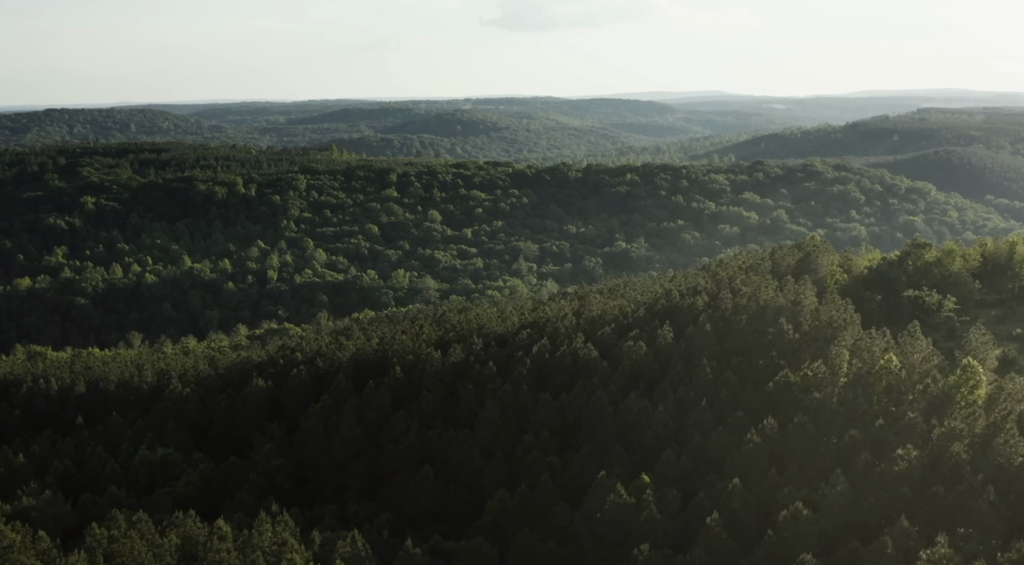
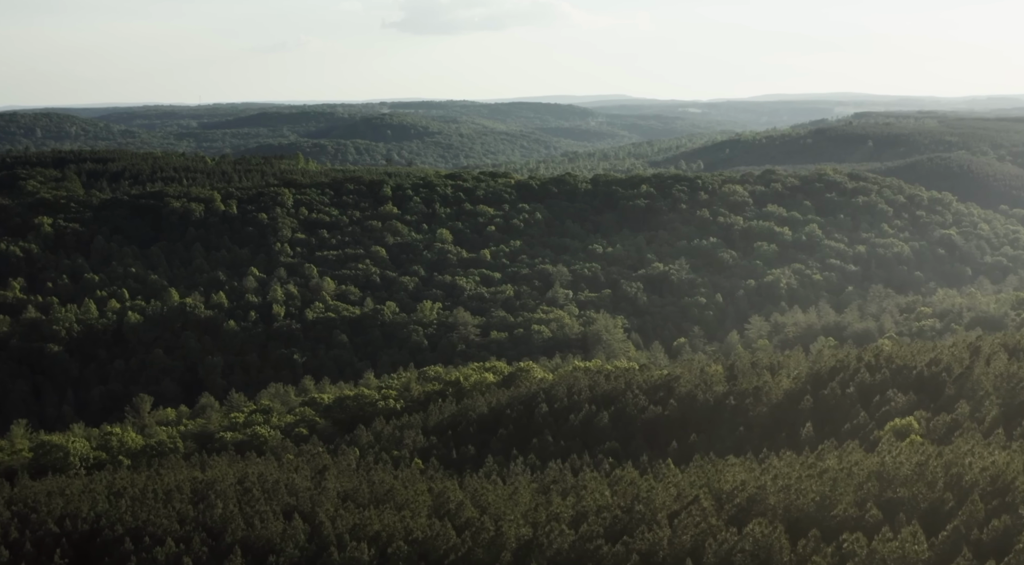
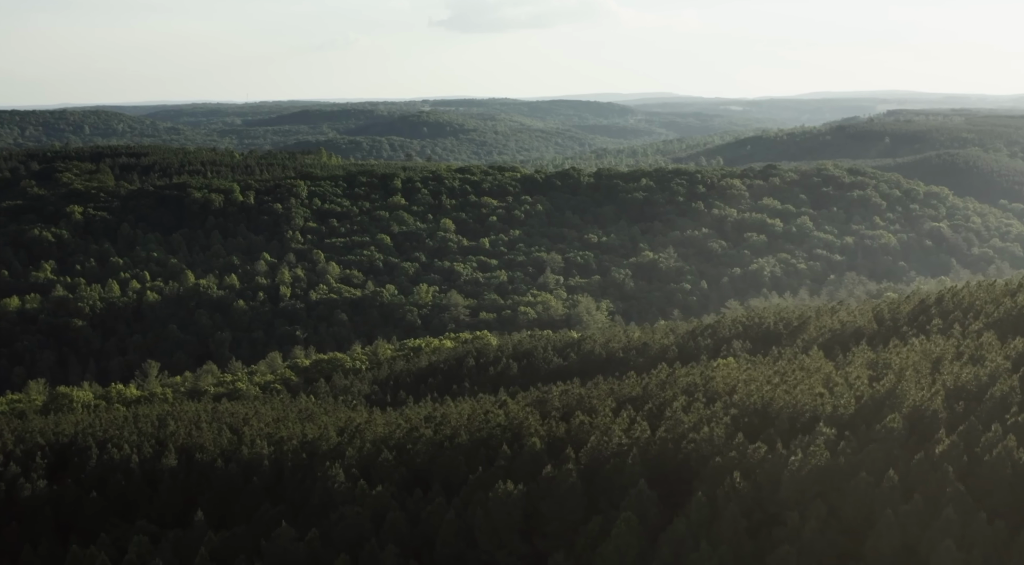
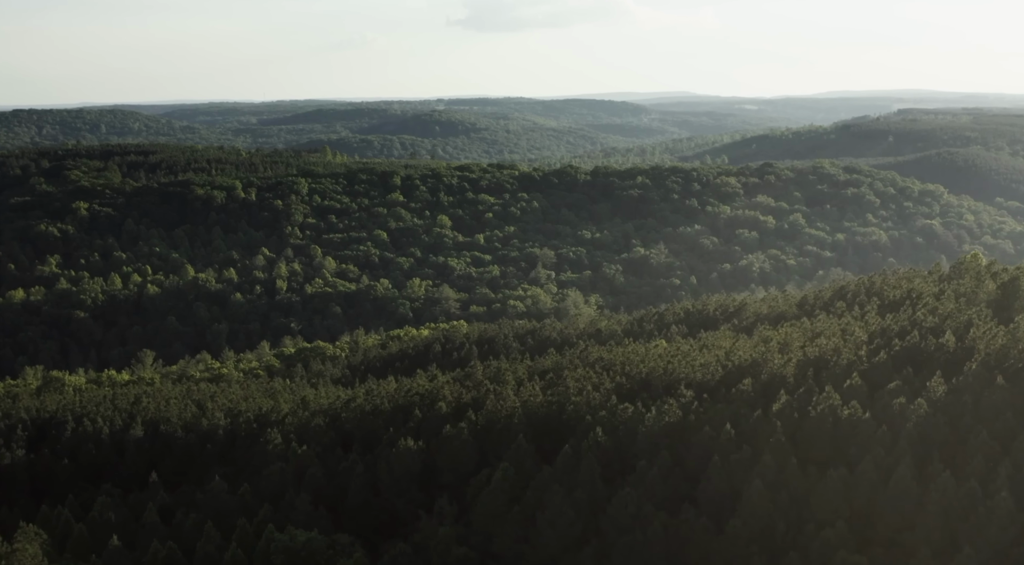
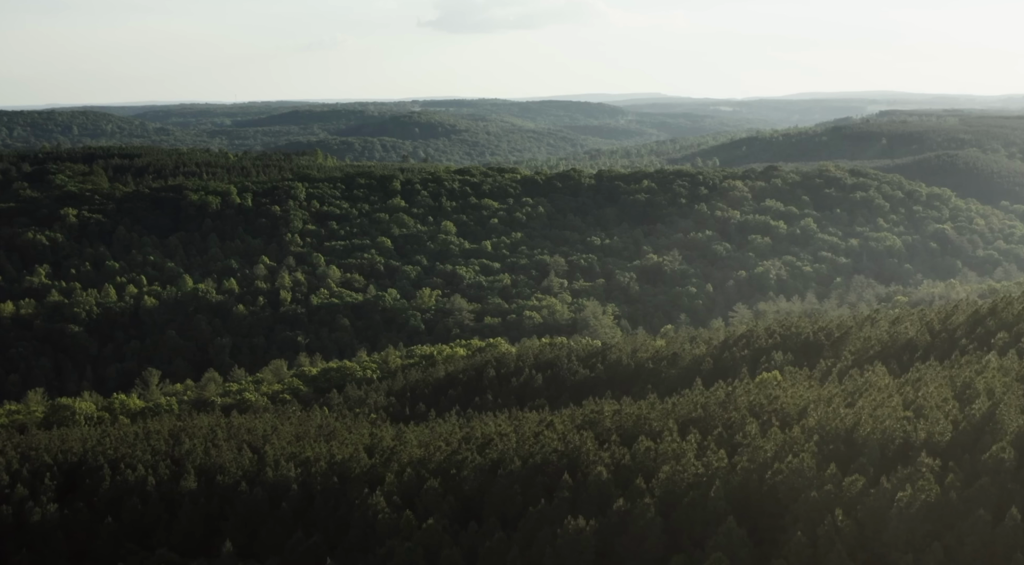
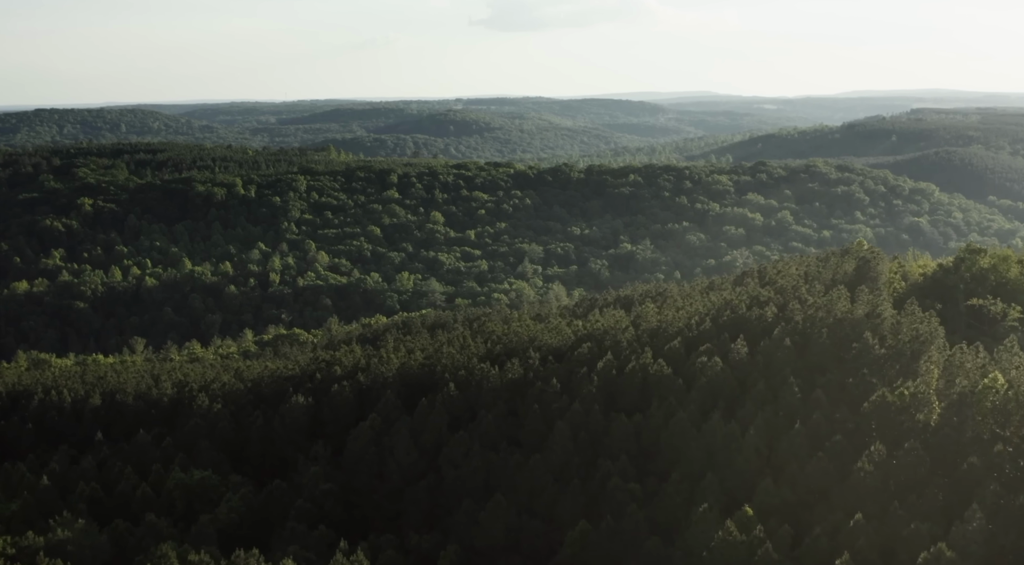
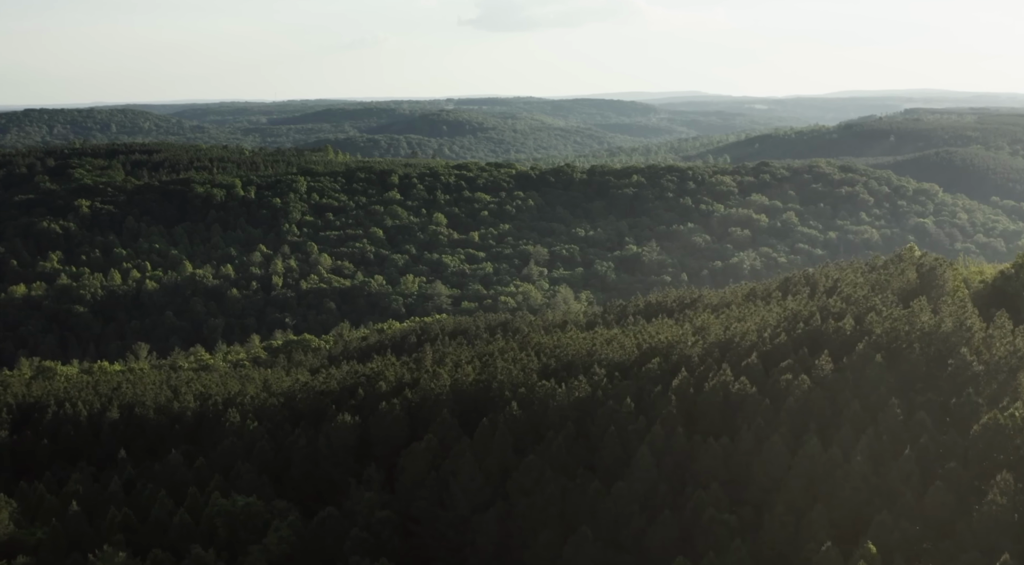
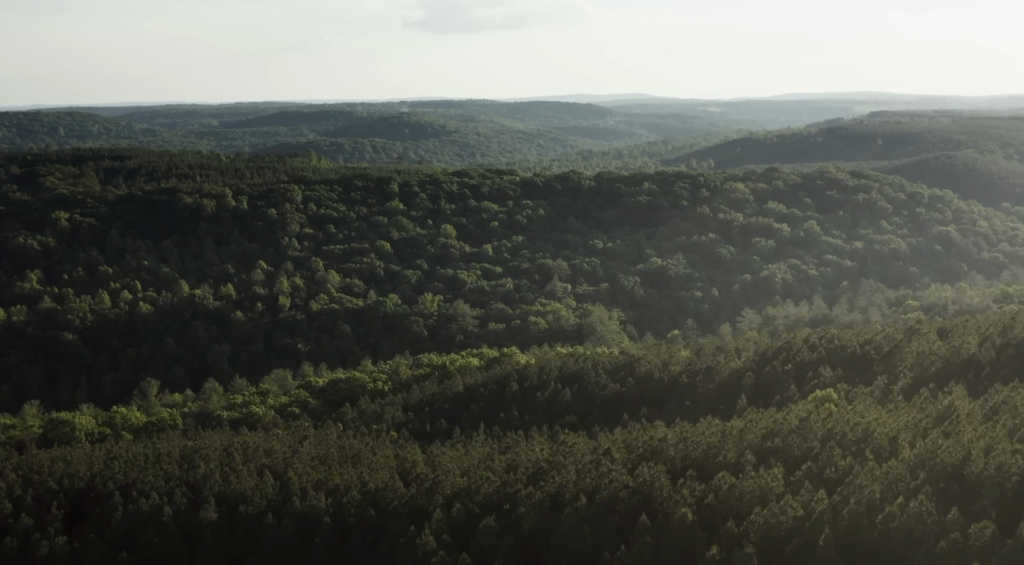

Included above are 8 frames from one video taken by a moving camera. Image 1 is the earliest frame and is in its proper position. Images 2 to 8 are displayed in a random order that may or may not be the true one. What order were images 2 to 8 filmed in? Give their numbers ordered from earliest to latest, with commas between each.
6, 7, 4, 3, 5, 8, 2
